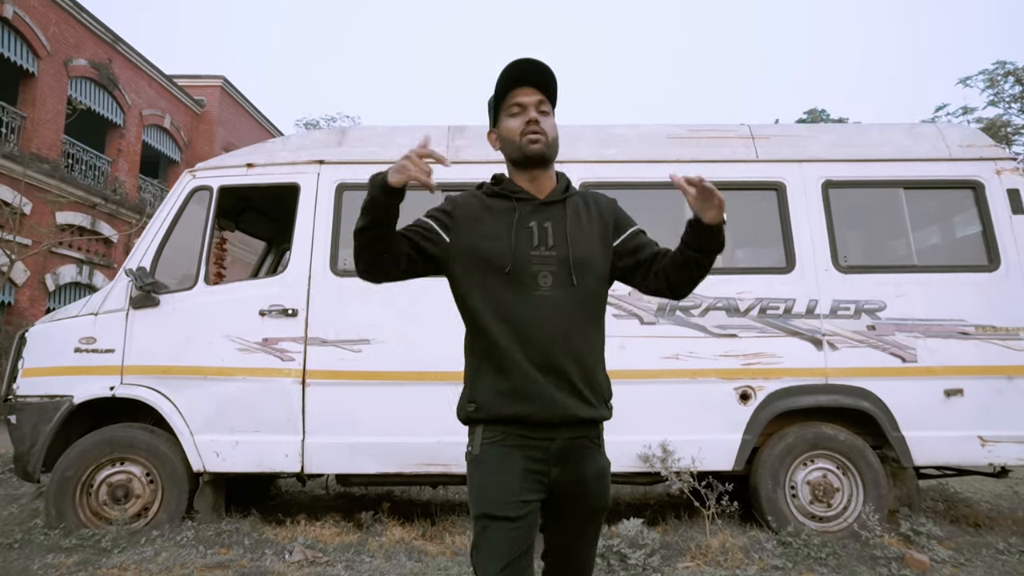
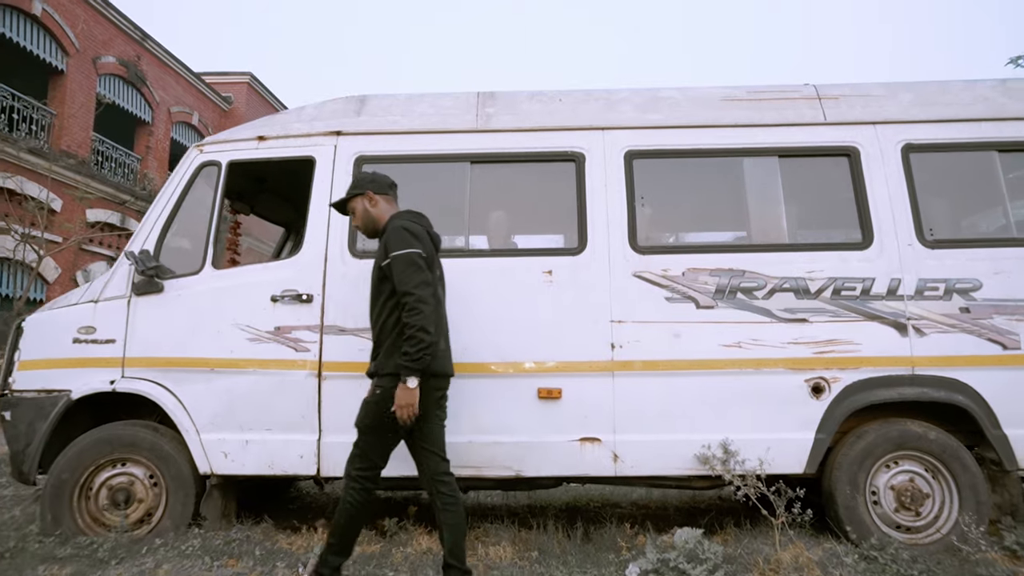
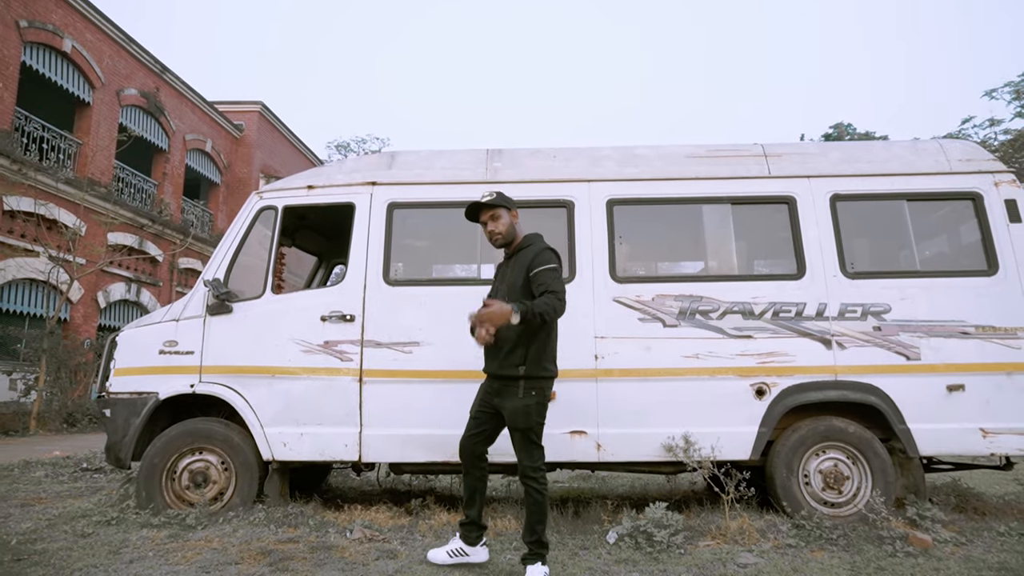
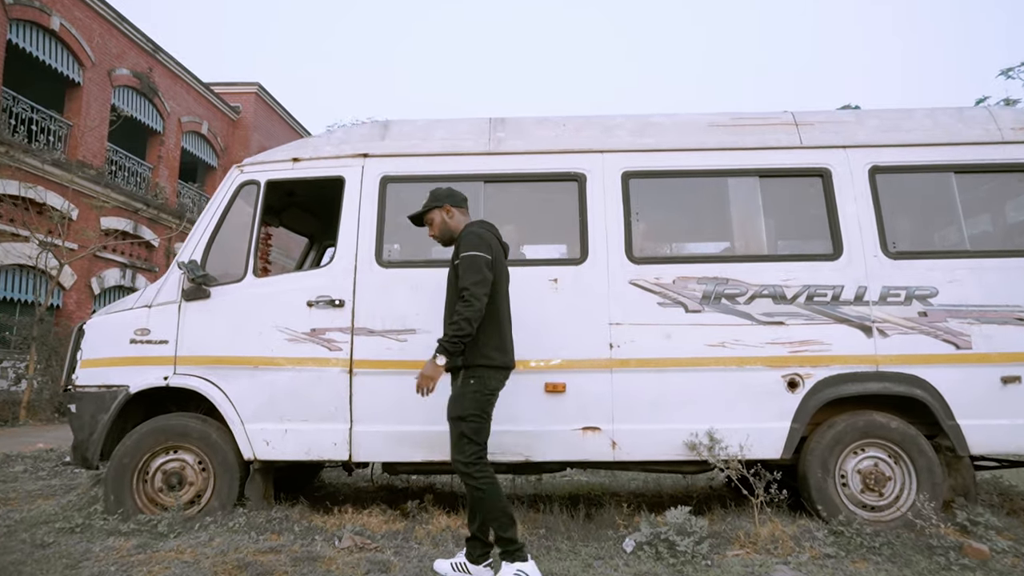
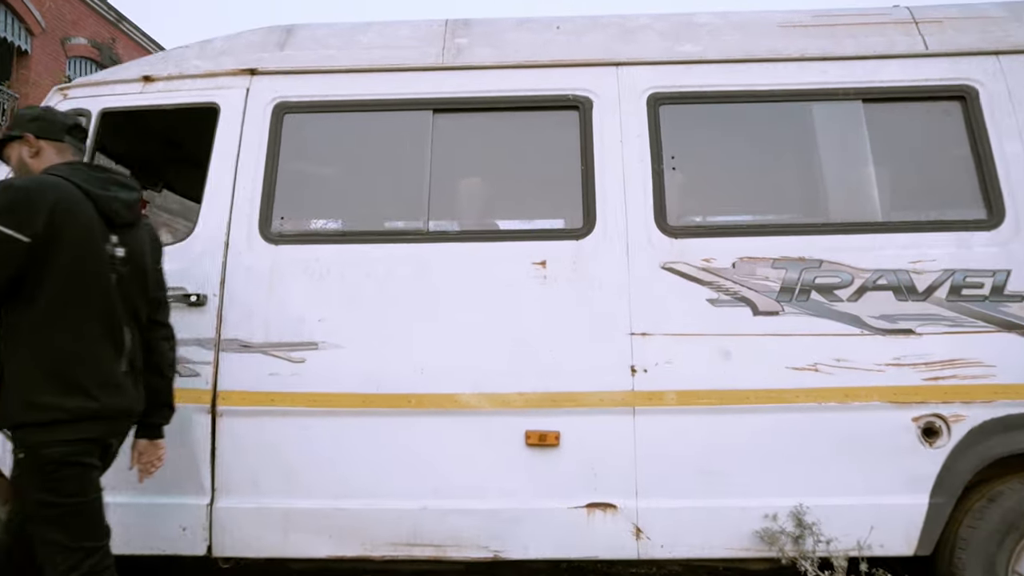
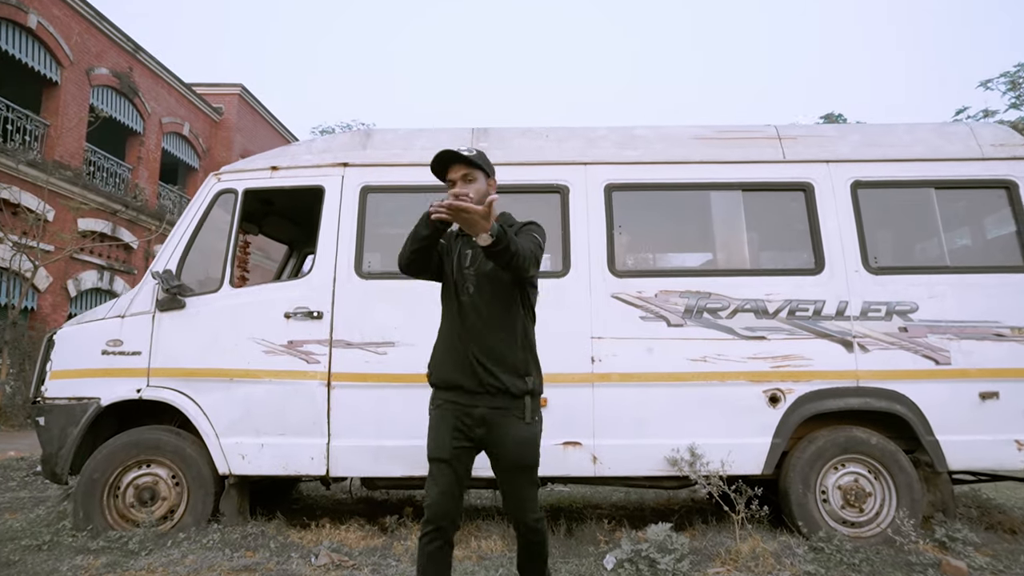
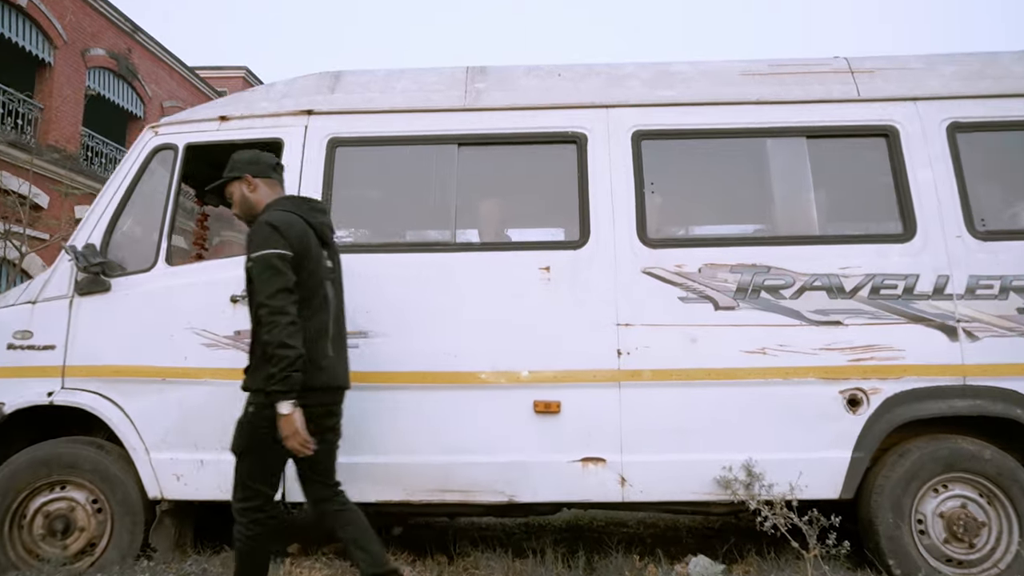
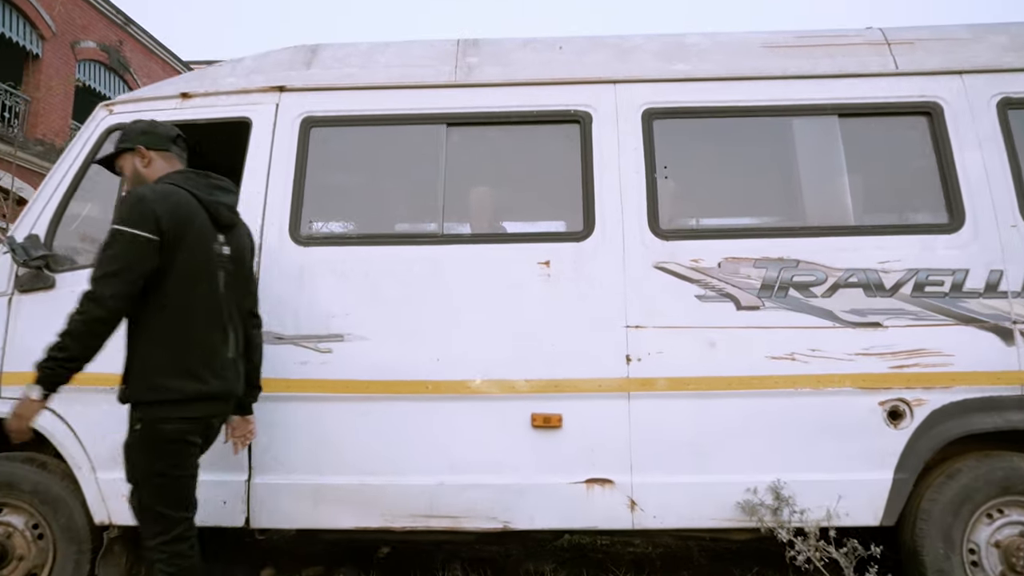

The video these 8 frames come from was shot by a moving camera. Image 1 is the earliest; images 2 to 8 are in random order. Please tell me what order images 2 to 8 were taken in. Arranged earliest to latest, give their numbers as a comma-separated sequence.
6, 3, 4, 2, 7, 8, 5
